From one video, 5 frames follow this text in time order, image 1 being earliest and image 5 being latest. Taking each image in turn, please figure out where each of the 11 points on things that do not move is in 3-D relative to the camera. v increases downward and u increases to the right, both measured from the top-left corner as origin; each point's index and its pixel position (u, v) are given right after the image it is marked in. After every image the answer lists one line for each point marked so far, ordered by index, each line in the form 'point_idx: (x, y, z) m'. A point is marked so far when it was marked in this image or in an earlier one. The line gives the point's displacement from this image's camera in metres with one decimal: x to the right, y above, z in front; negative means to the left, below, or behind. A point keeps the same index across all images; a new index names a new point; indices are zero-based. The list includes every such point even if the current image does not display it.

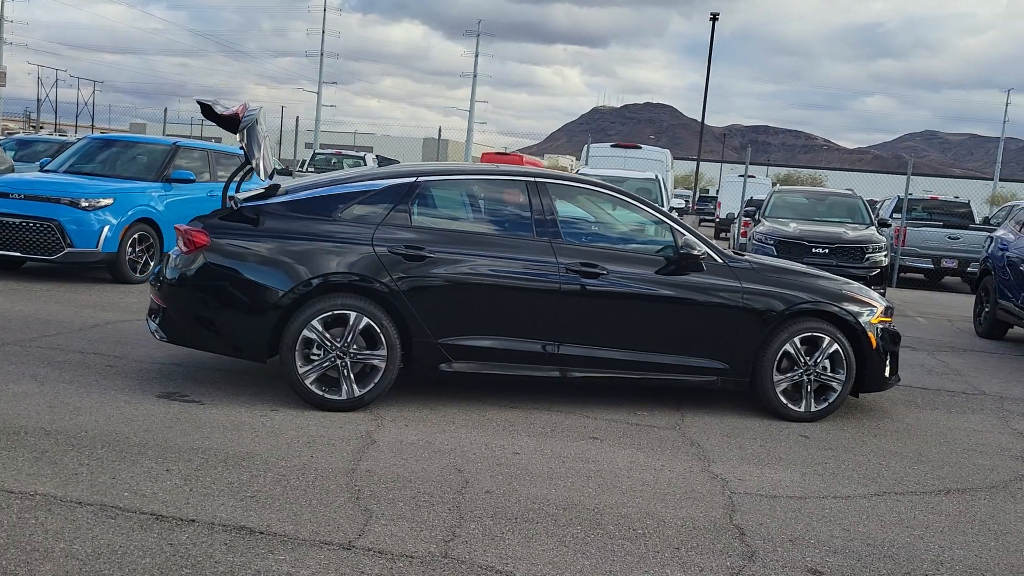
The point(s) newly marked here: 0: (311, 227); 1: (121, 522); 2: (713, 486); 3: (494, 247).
0: (-1.2, +0.4, +5.6) m
1: (-1.6, -0.9, +3.6) m
2: (+1.0, -1.0, +4.6) m
3: (-0.1, +0.3, +5.8) m
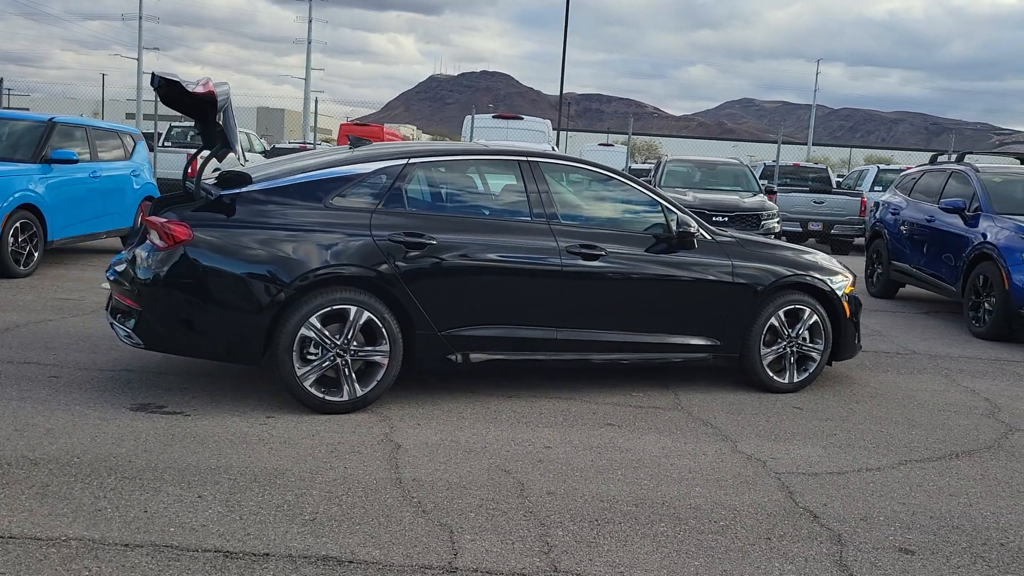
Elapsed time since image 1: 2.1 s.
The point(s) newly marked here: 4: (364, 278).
0: (-1.2, +0.4, +5.2) m
1: (-1.1, -1.0, +3.2) m
2: (+1.3, -0.9, +4.6) m
3: (-0.1, +0.4, +5.6) m
4: (-0.8, +0.1, +5.2) m
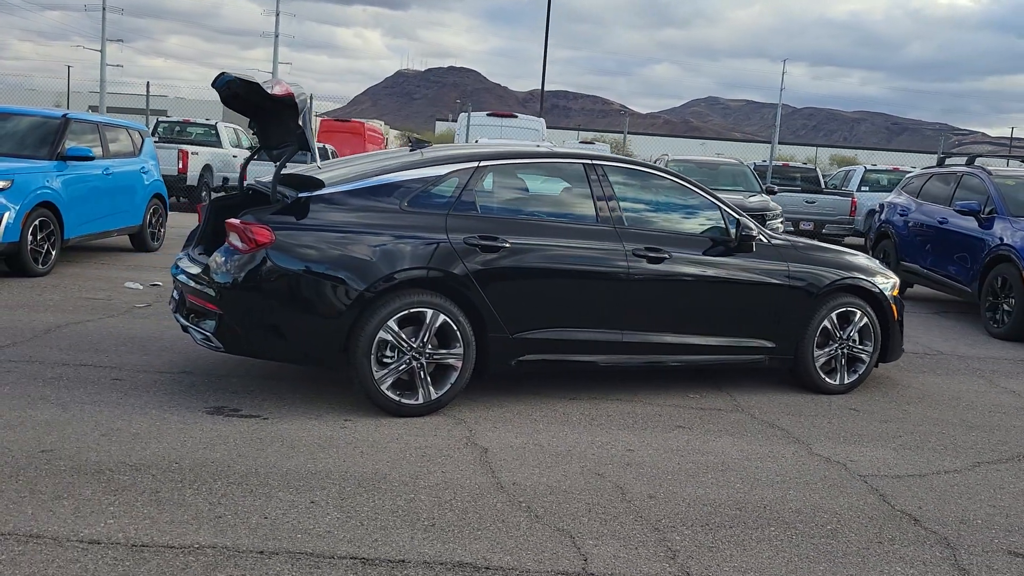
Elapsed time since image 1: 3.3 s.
0: (-0.8, +0.4, +5.1) m
1: (-0.6, -1.0, +3.2) m
2: (+1.7, -1.0, +4.7) m
3: (+0.3, +0.3, +5.6) m
4: (-0.4, 0.0, +5.2) m
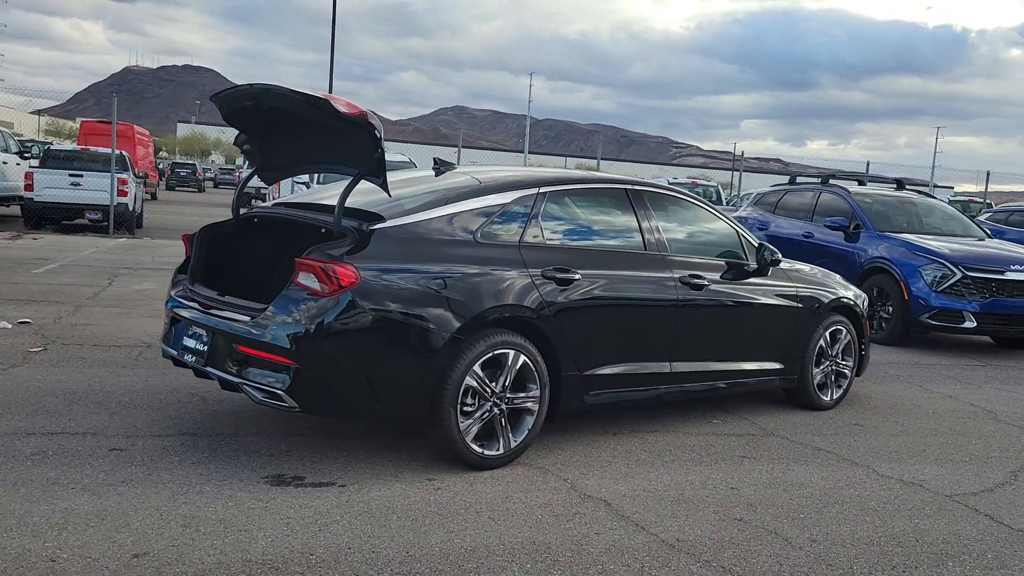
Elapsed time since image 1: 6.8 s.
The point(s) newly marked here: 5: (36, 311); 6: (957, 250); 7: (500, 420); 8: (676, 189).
0: (-0.3, +0.2, +4.6) m
1: (+0.4, -1.2, +2.7) m
2: (+2.2, -1.1, +4.8) m
3: (+0.6, +0.1, +5.4) m
4: (0.0, -0.2, +4.8) m
5: (-4.8, -0.2, +9.0) m
6: (+5.1, +0.4, +10.4) m
7: (-0.1, -0.7, +4.7) m
8: (+1.1, +0.7, +6.0) m
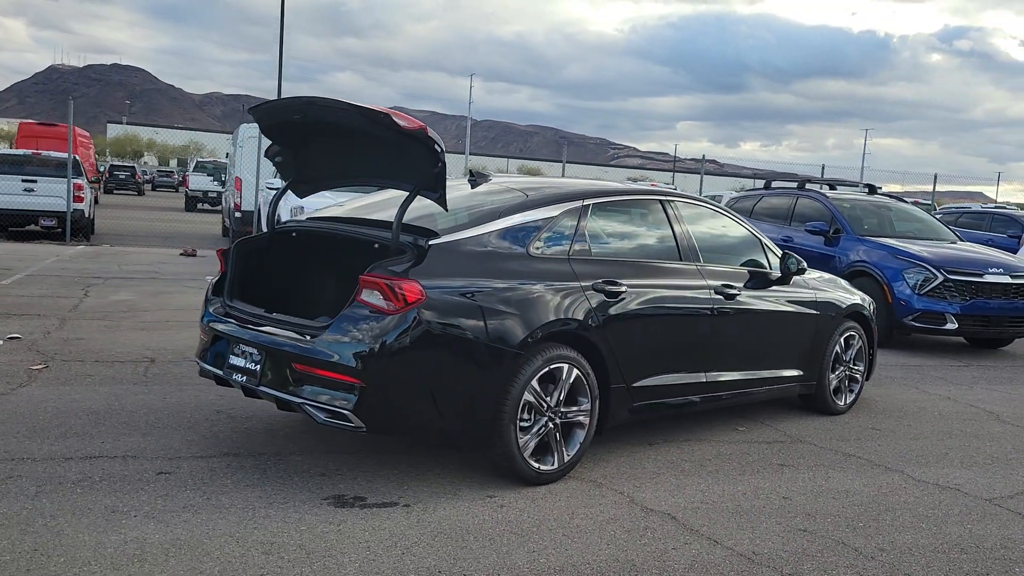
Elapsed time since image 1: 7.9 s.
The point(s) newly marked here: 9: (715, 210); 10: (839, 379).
0: (0.0, +0.1, +4.6) m
1: (+0.8, -1.3, +2.8) m
2: (+2.5, -1.2, +5.0) m
3: (+0.9, +0.1, +5.4) m
4: (+0.3, -0.2, +4.7) m
5: (-4.7, -0.4, +8.6) m
6: (+5.1, +0.4, +10.6) m
7: (+0.2, -0.8, +4.7) m
8: (+1.3, +0.6, +6.1) m
9: (+1.4, +0.5, +6.2) m
10: (+2.5, -0.7, +6.8) m
